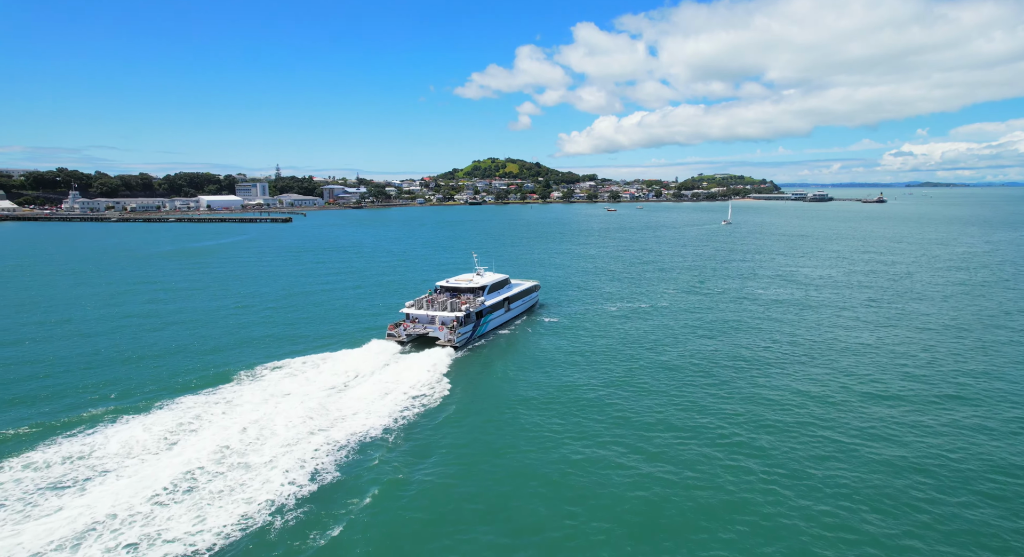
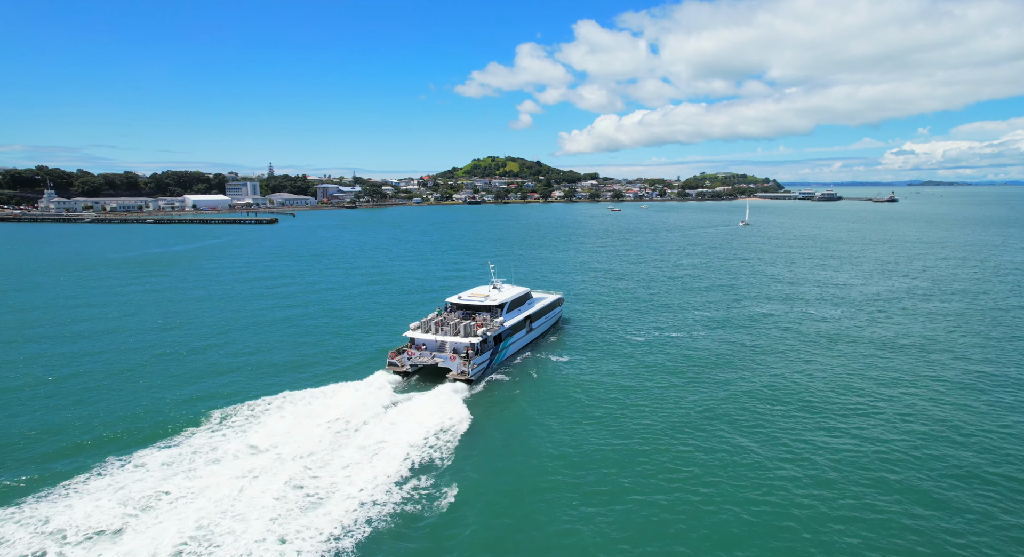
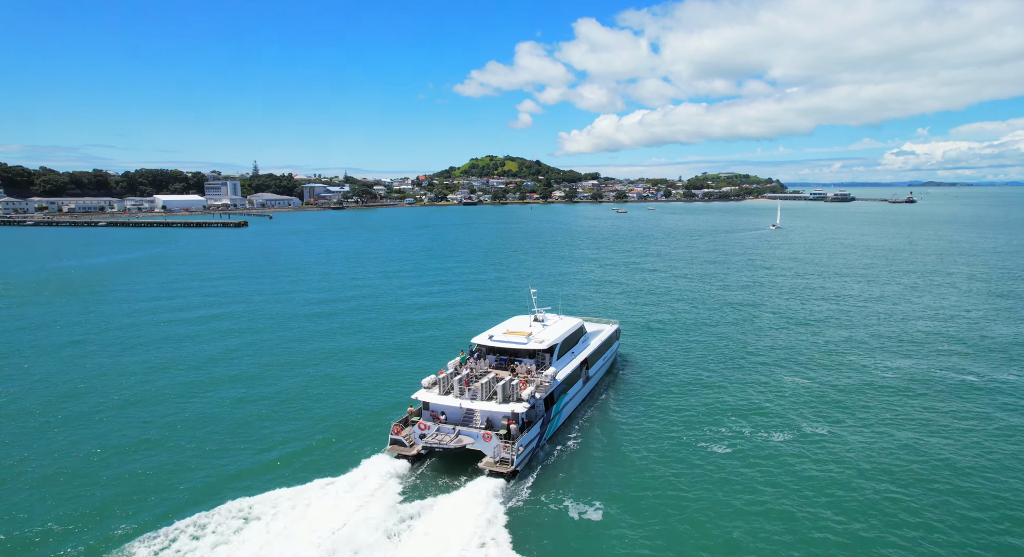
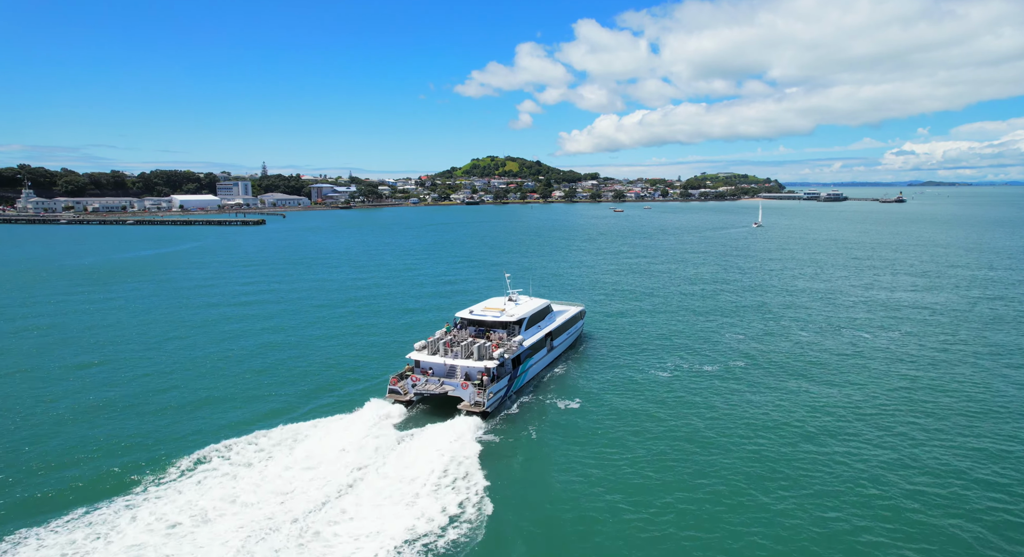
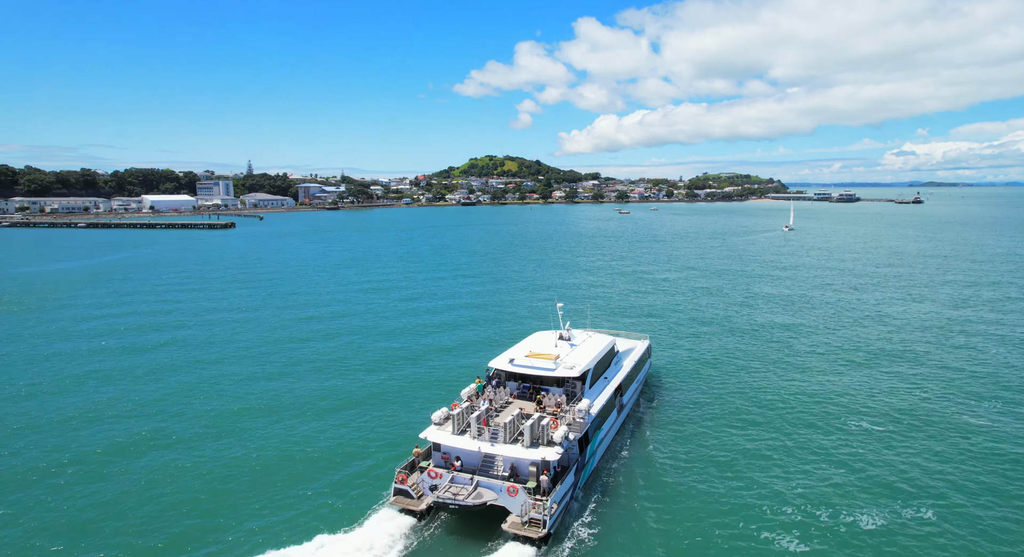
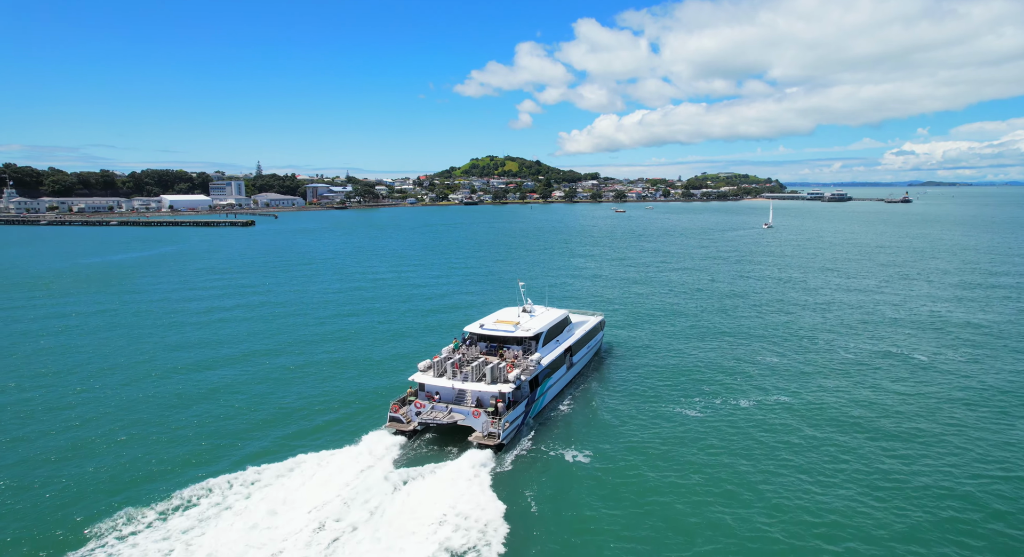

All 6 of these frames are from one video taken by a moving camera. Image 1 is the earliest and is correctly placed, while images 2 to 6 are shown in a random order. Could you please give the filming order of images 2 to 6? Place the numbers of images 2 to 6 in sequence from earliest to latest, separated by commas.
2, 4, 6, 3, 5
